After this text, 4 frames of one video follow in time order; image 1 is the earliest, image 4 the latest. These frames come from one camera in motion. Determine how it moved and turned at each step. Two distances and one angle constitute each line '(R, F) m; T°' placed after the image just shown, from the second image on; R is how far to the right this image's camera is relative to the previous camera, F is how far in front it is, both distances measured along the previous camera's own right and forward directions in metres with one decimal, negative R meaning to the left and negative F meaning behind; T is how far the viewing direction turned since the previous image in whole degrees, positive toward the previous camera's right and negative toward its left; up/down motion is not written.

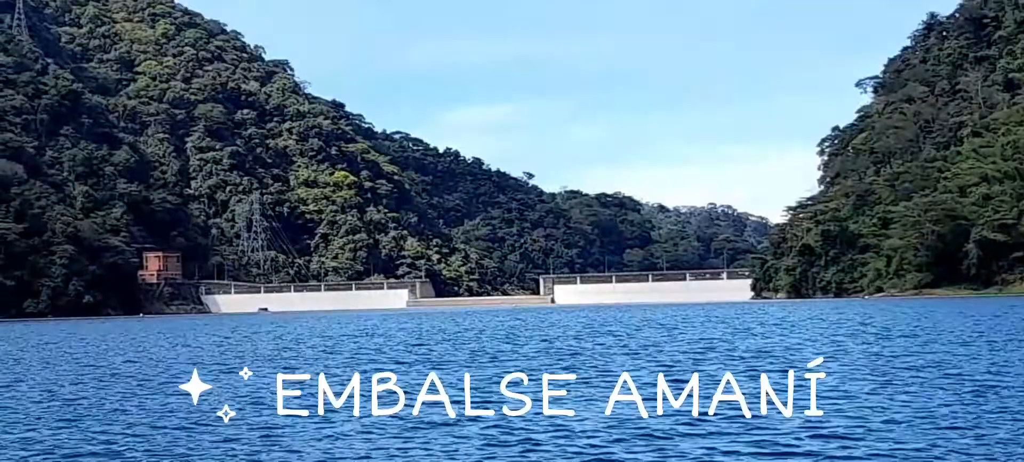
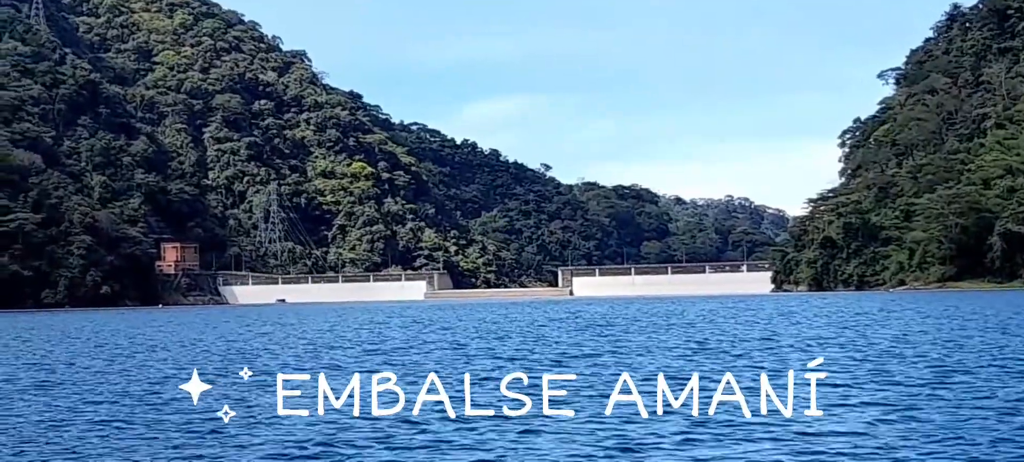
(-0.2, +0.6) m; -1°
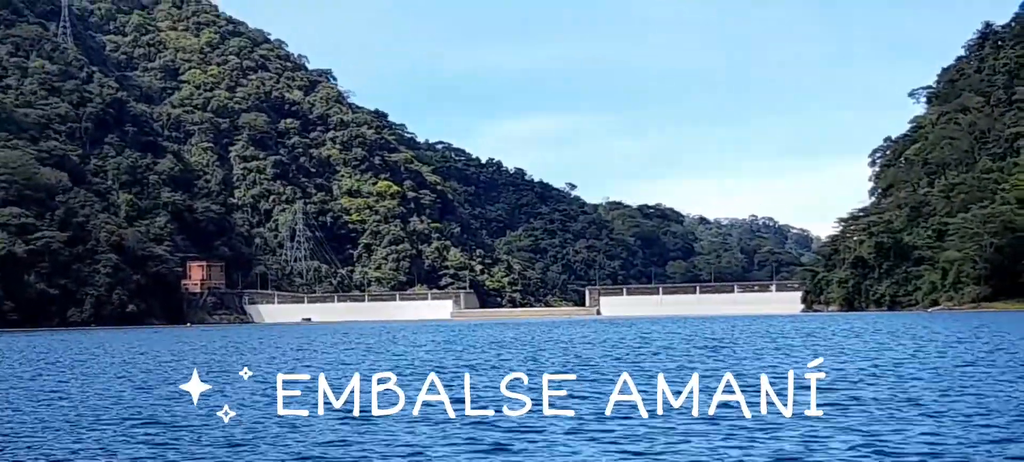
(-0.3, +0.7) m; -1°
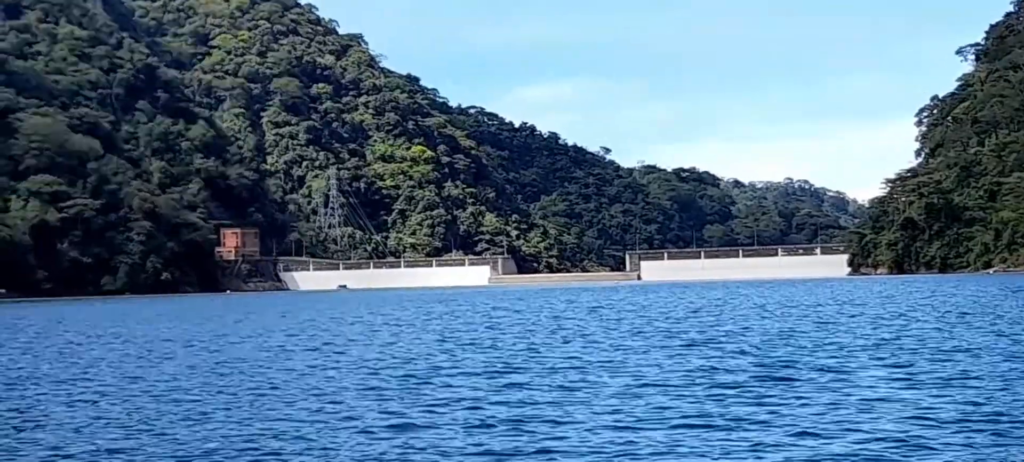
(-0.5, +1.9) m; -1°
